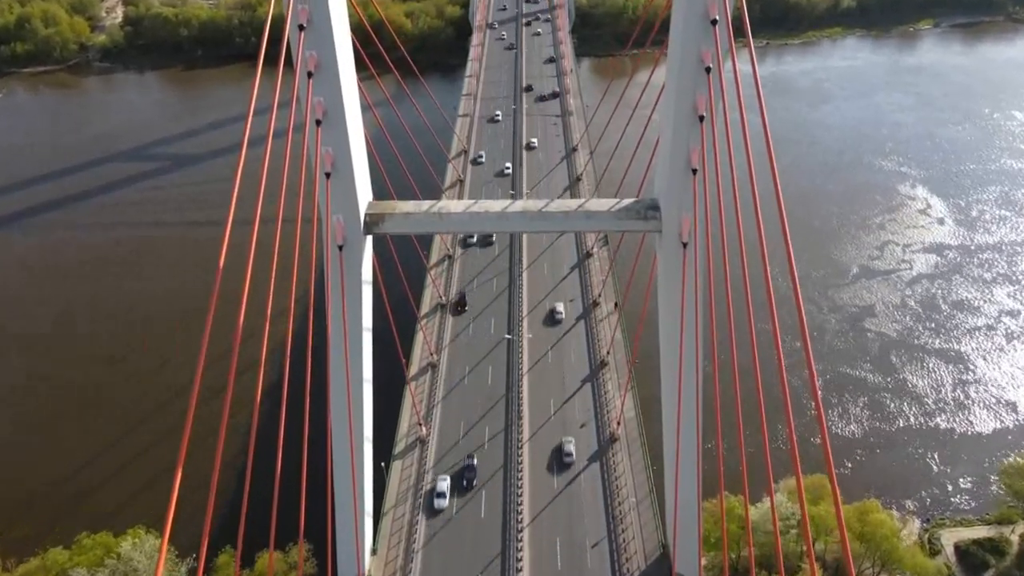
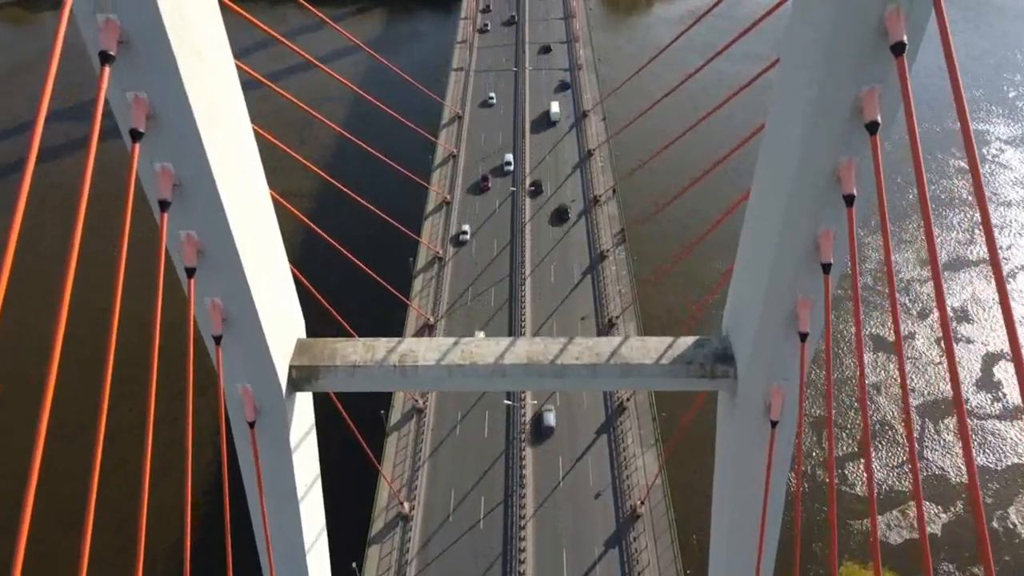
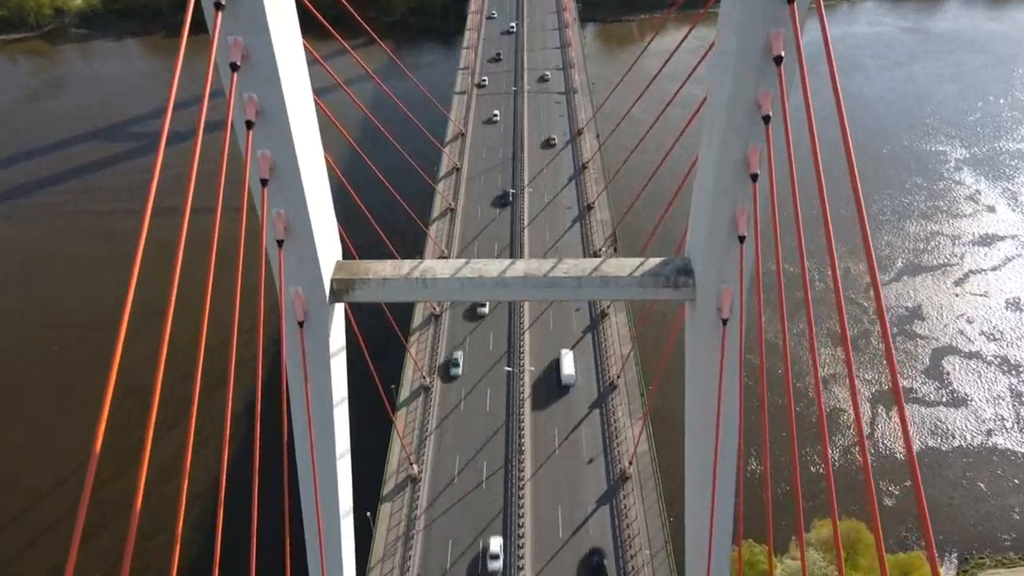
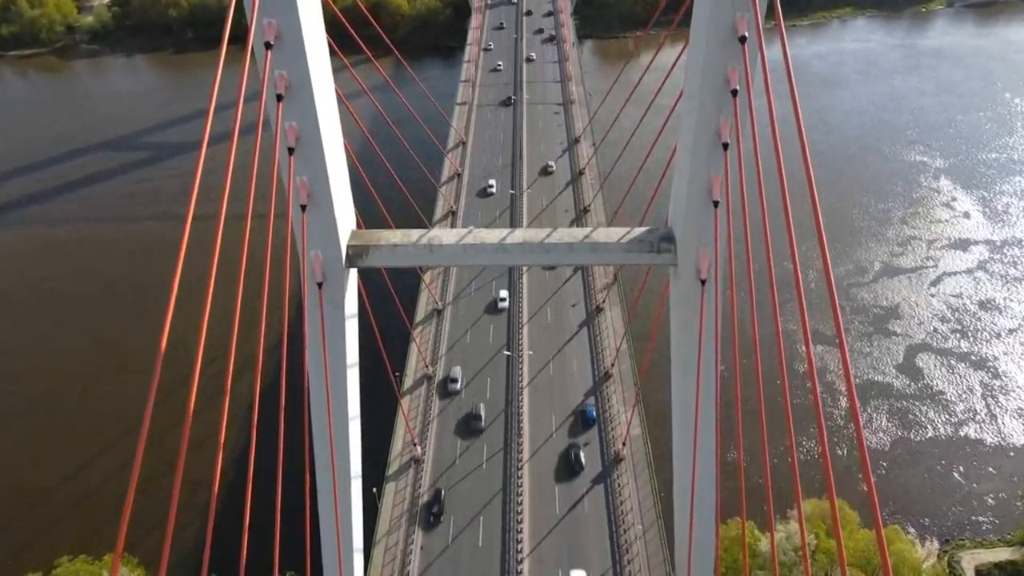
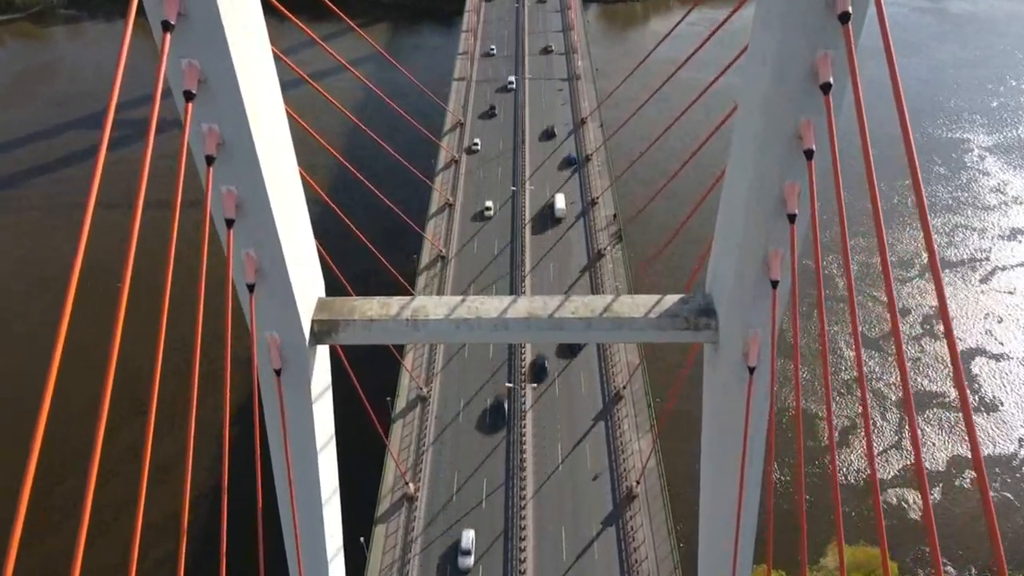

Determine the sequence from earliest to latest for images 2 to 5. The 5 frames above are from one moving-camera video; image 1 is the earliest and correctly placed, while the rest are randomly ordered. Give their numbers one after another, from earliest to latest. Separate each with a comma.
4, 3, 5, 2
